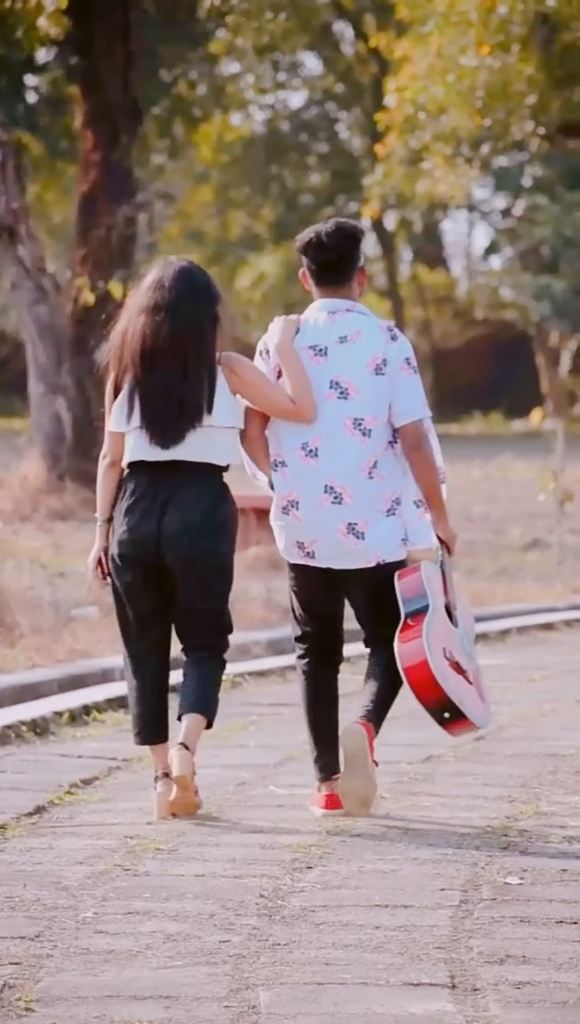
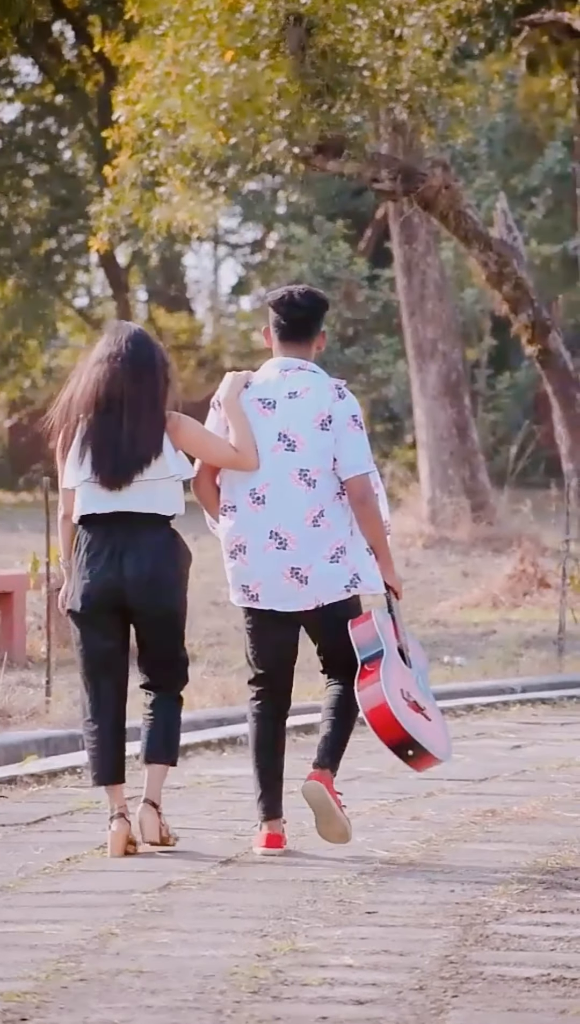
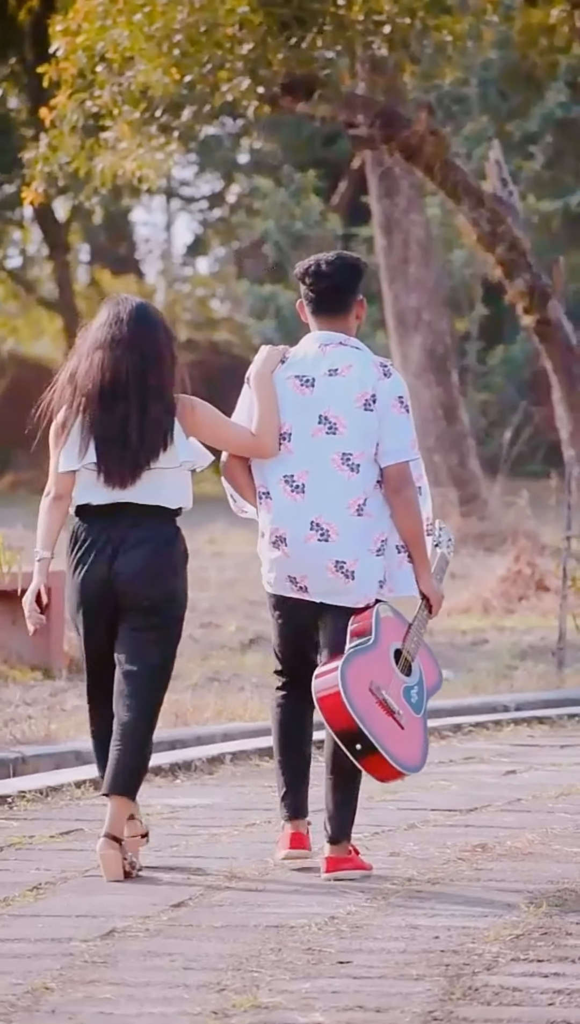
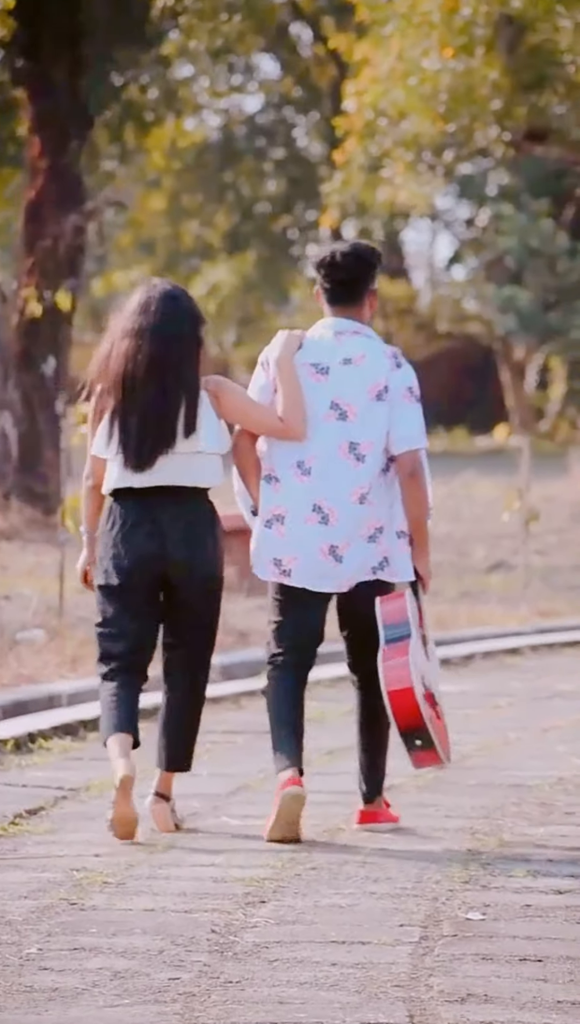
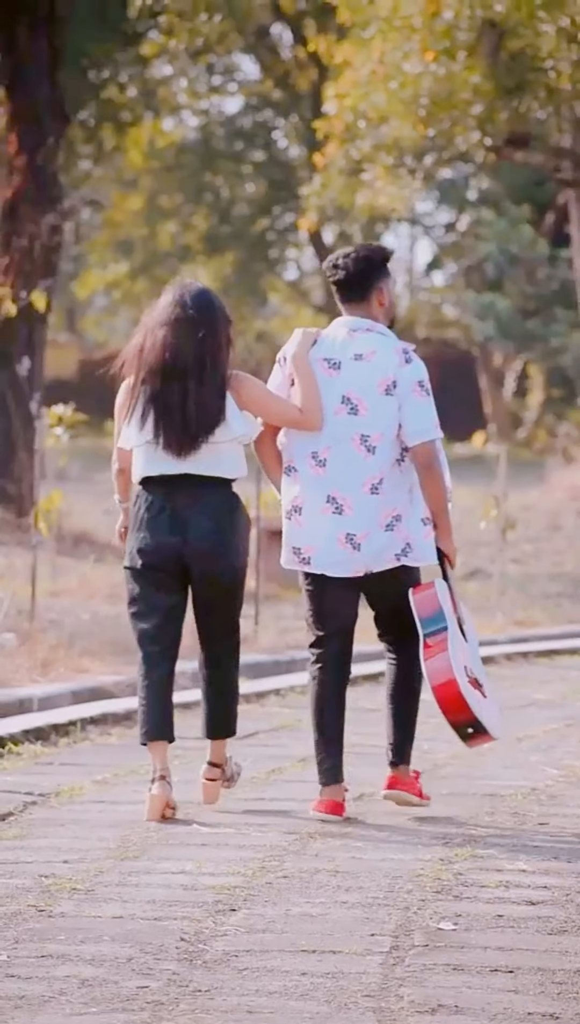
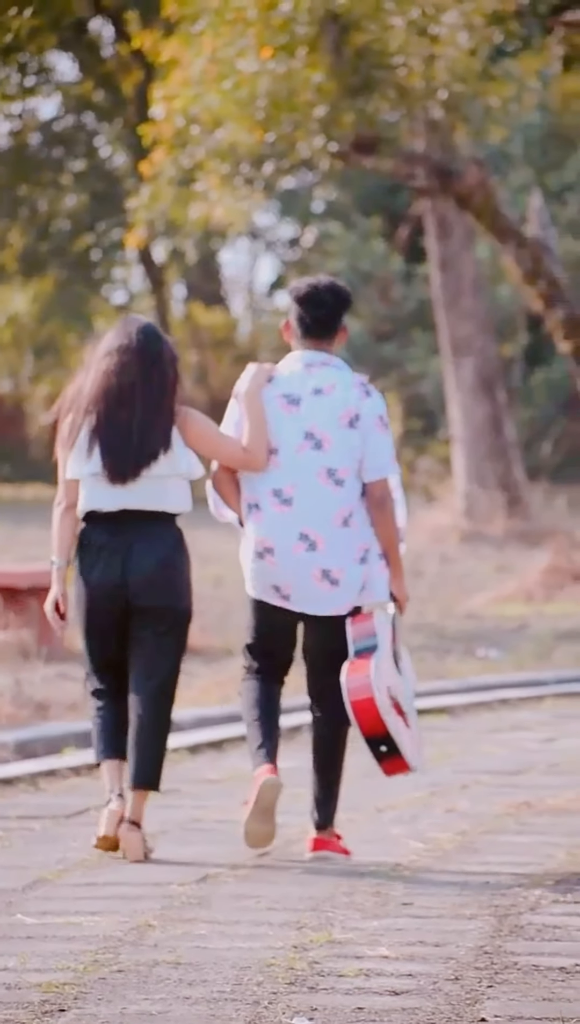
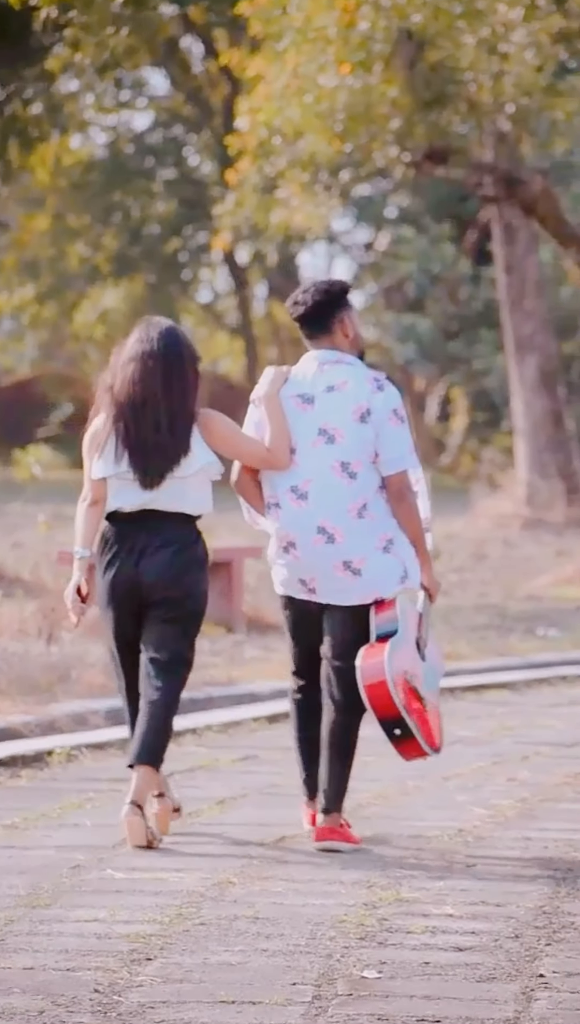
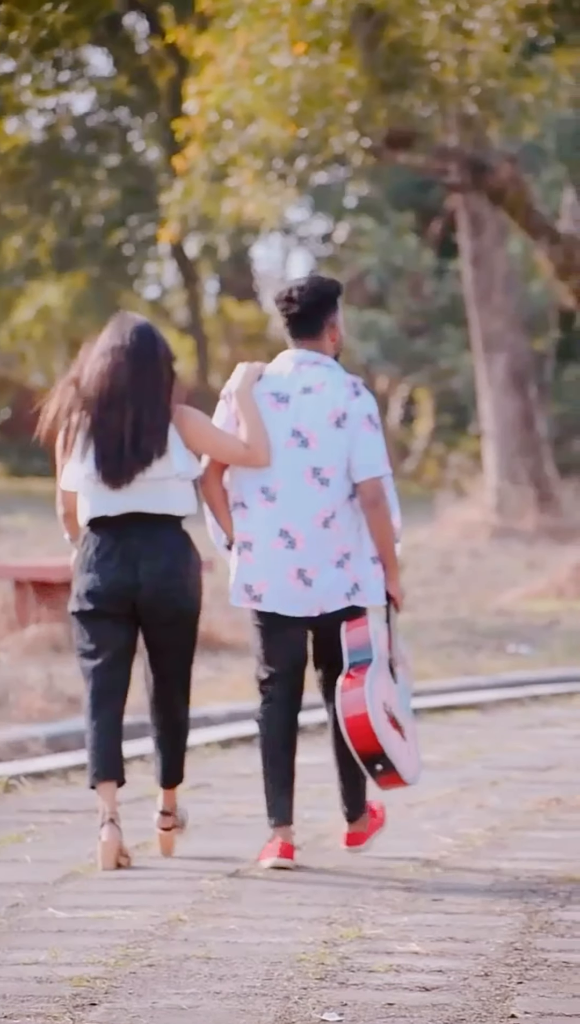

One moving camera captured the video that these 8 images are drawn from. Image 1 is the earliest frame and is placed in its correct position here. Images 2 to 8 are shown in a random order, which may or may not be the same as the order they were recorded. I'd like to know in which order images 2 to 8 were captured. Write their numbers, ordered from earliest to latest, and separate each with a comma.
4, 5, 7, 8, 6, 2, 3
